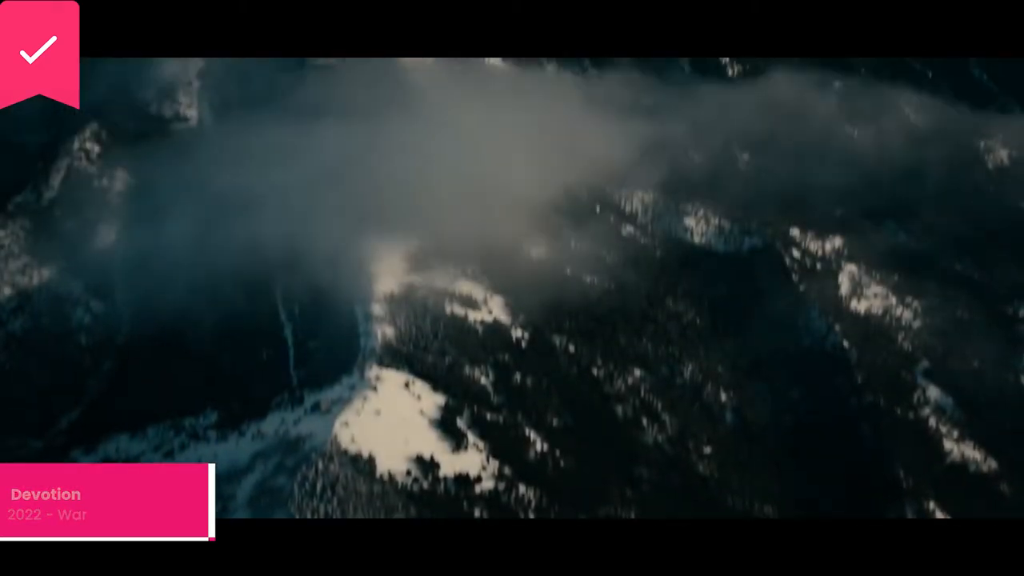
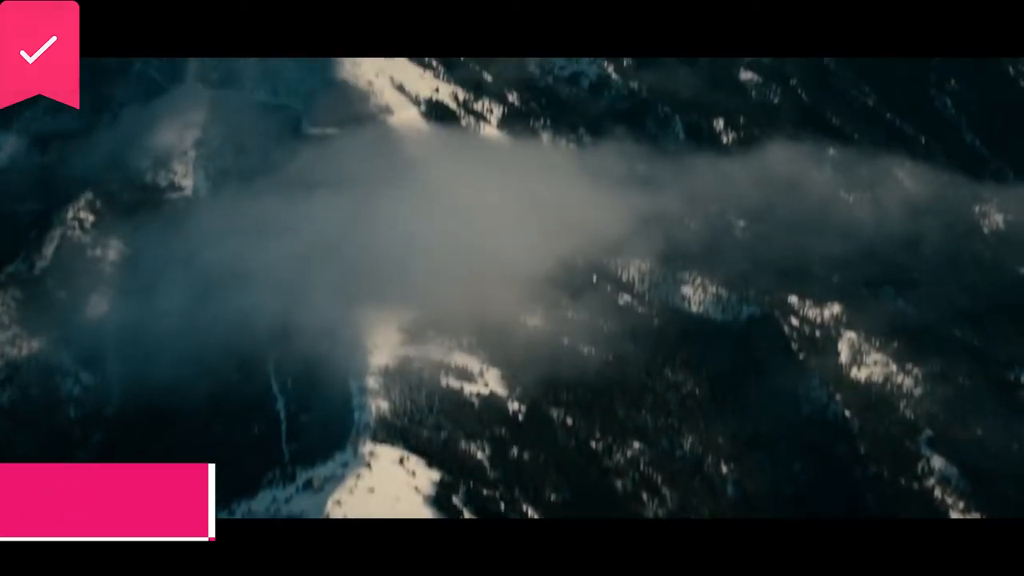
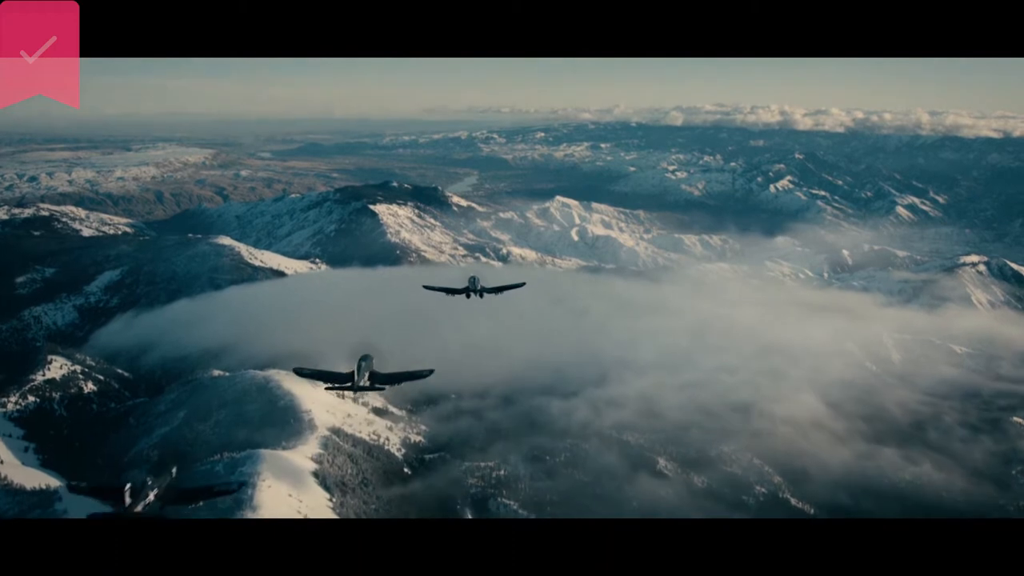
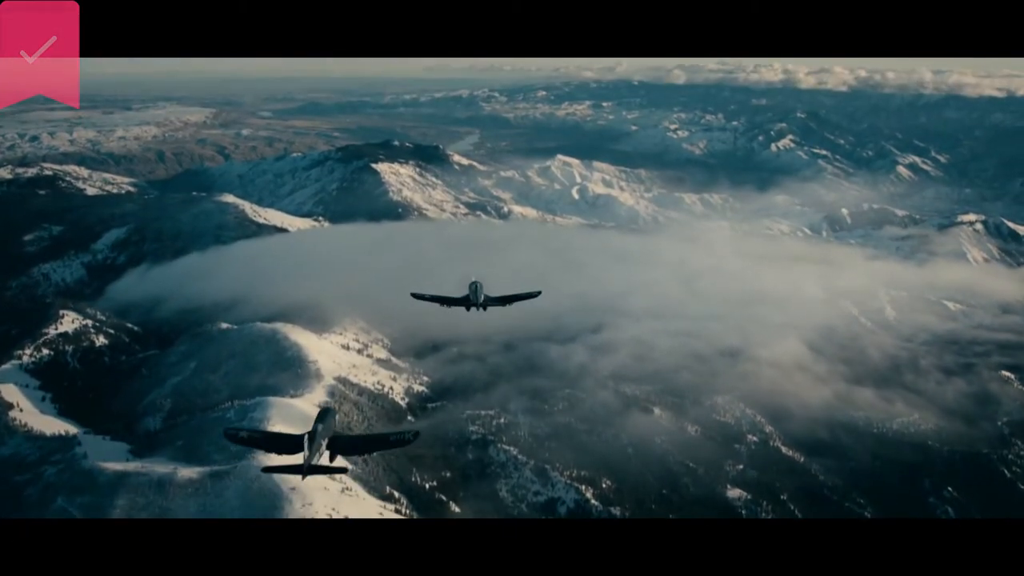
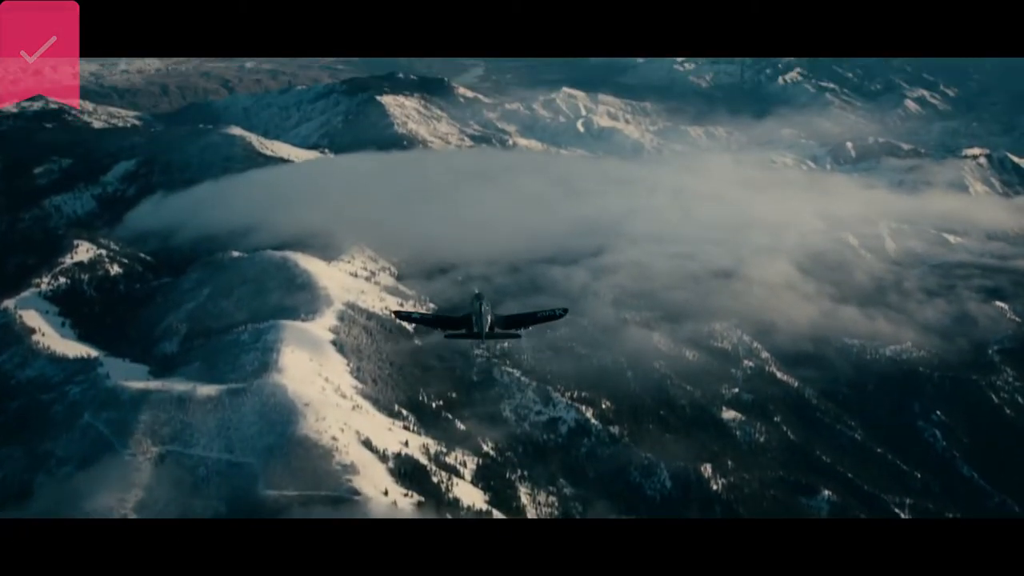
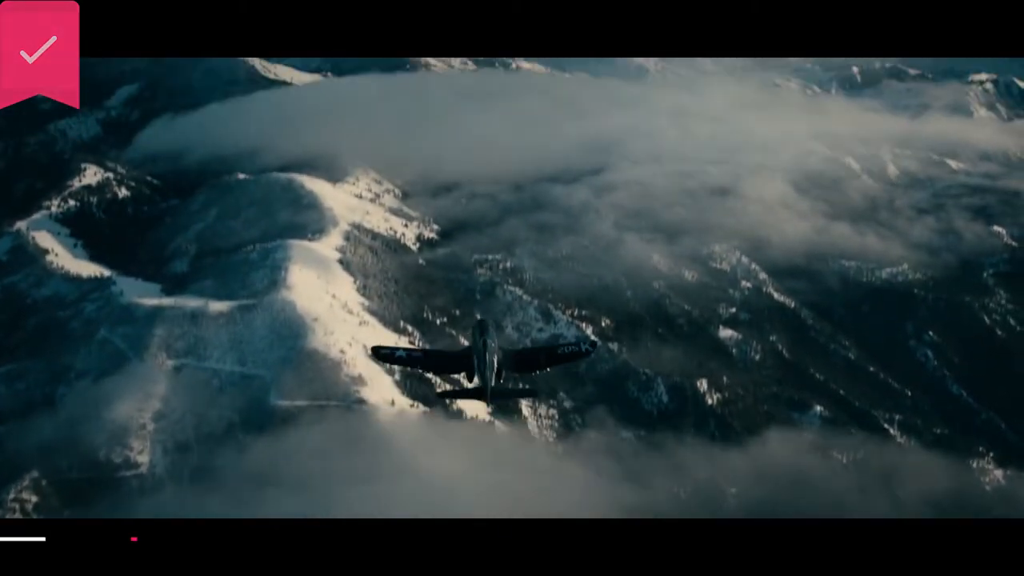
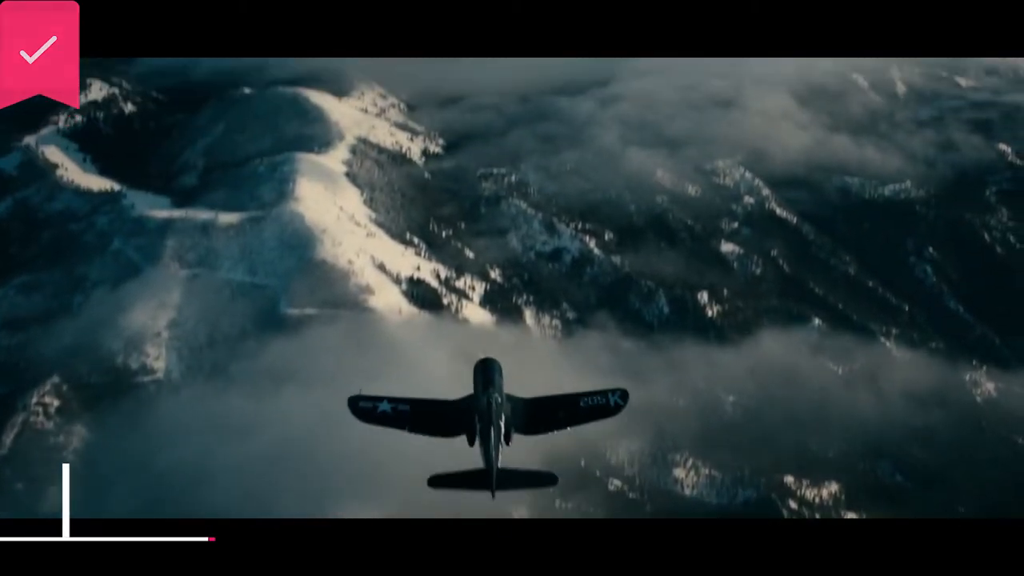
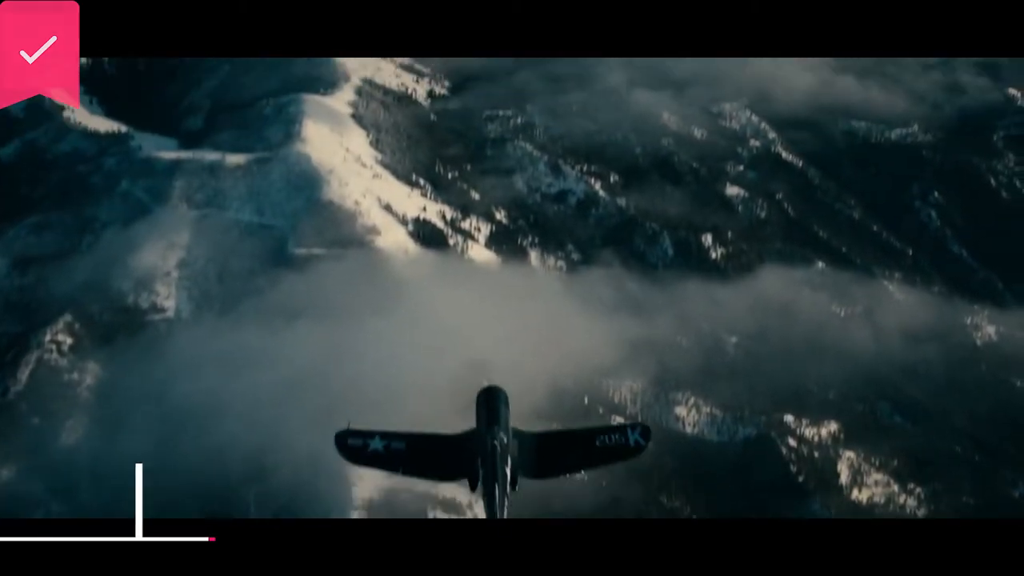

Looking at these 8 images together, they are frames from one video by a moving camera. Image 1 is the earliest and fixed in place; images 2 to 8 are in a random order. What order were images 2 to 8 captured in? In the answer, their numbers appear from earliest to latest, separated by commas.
2, 8, 7, 6, 5, 4, 3
